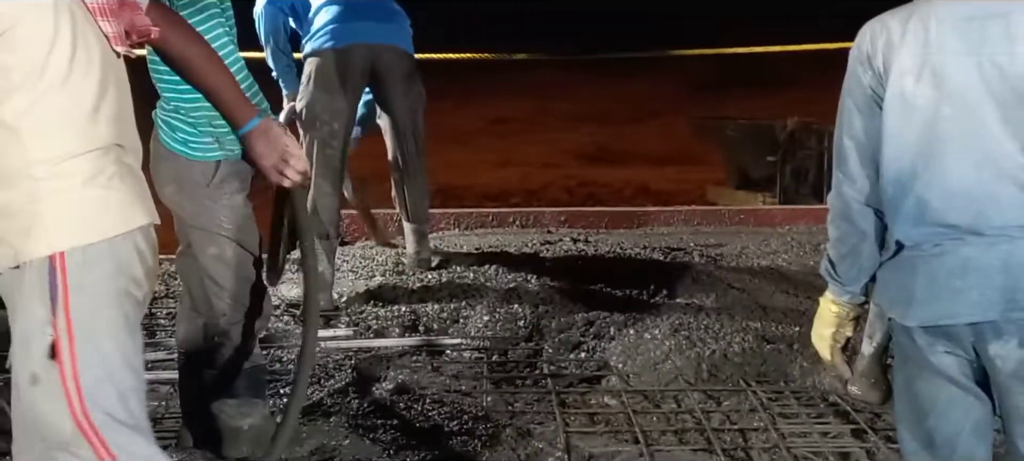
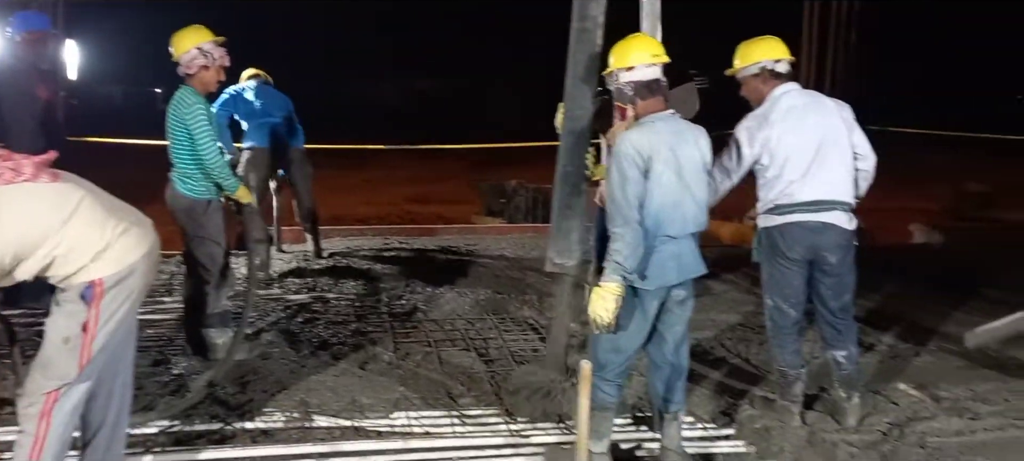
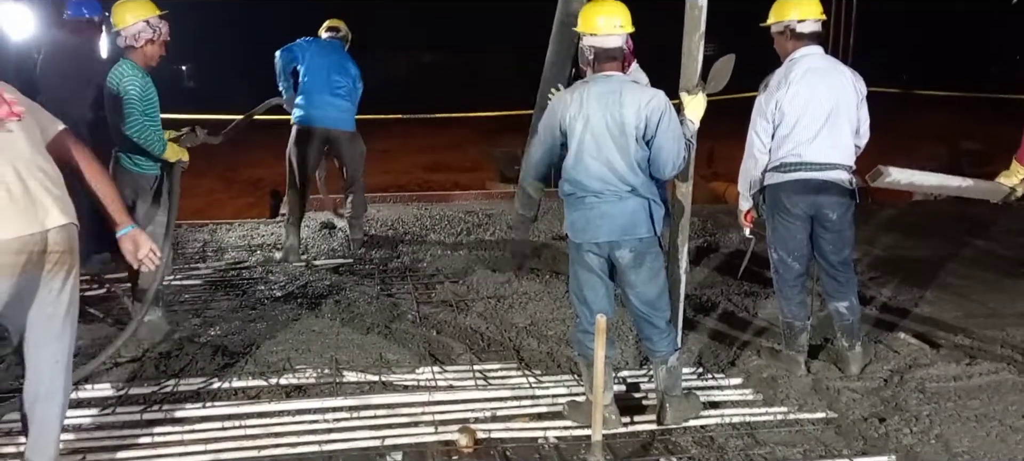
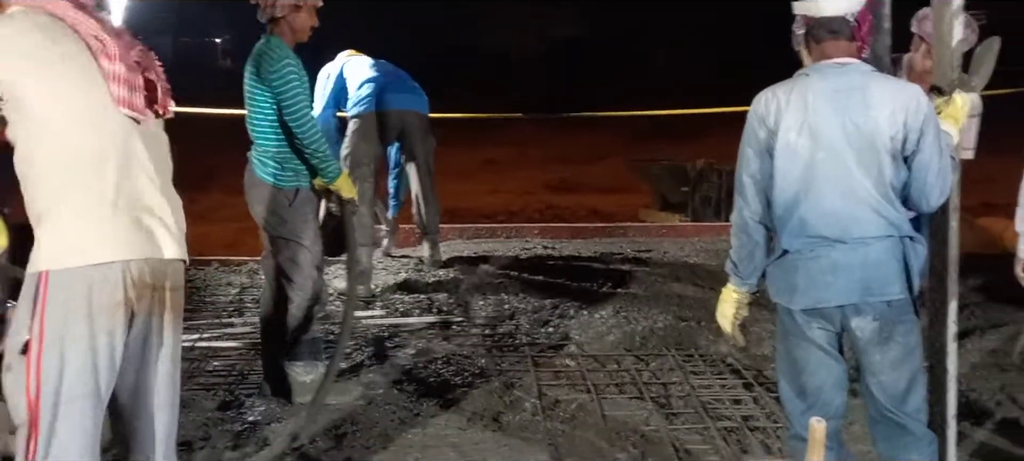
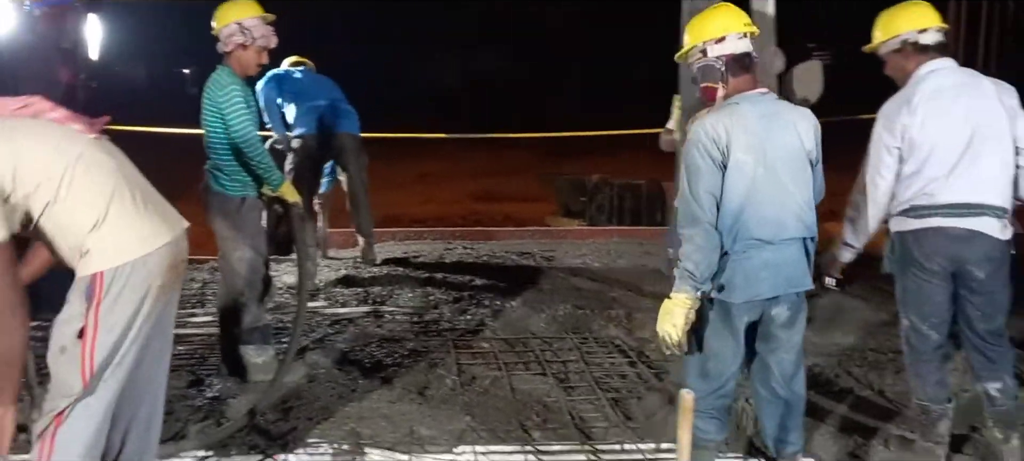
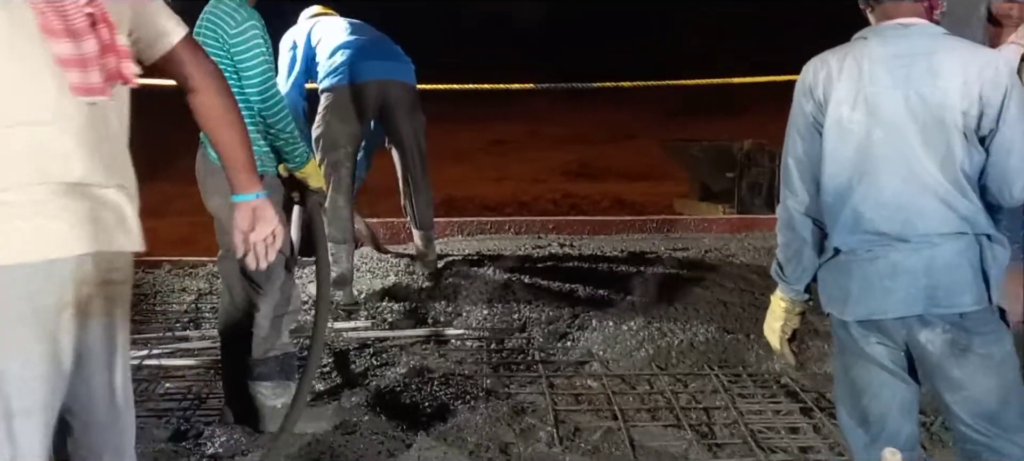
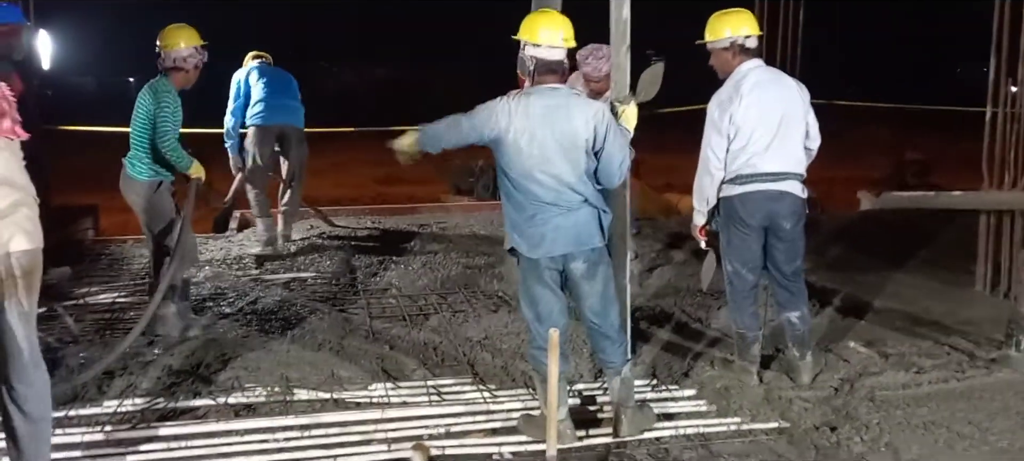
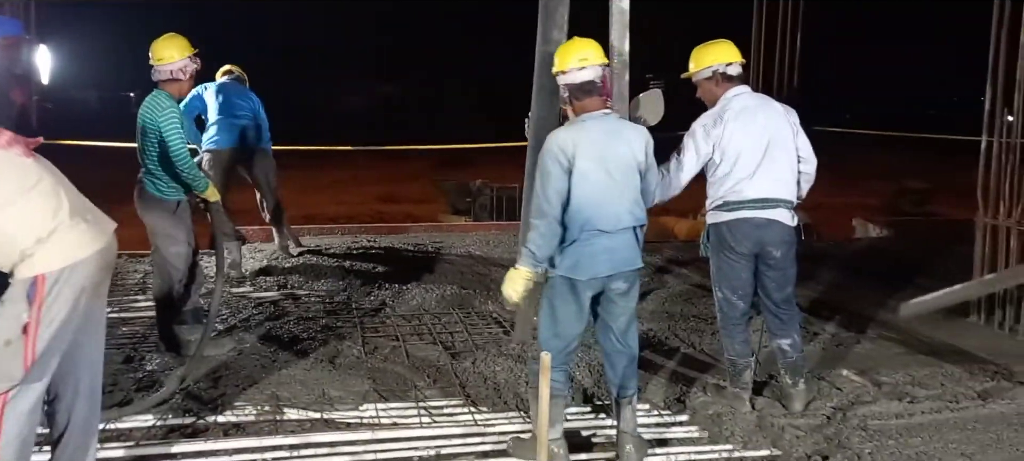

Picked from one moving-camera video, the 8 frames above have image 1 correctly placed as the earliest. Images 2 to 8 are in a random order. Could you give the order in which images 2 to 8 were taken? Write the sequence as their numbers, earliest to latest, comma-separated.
6, 4, 5, 2, 8, 7, 3
